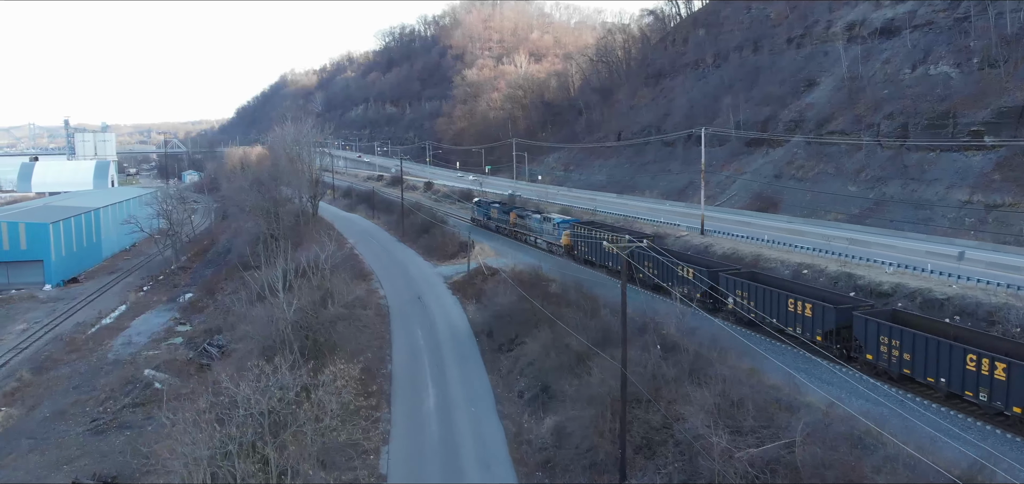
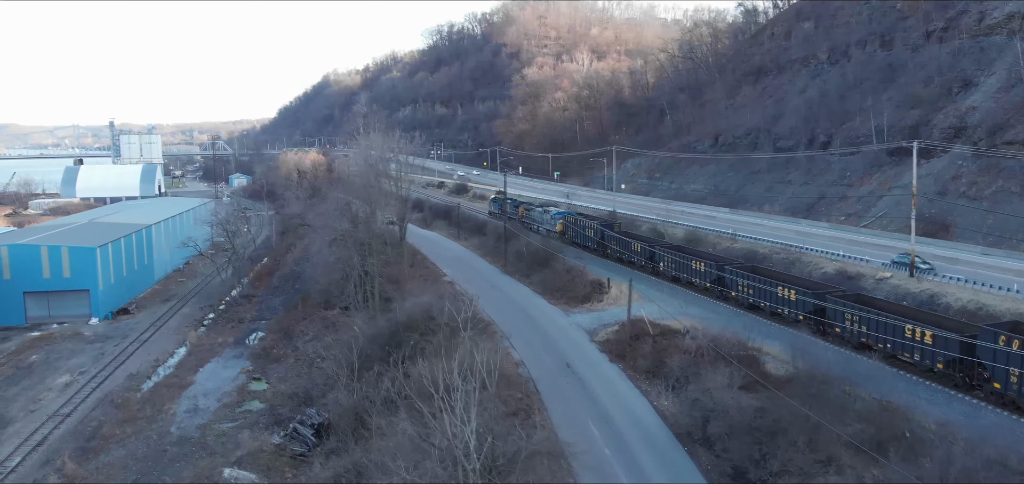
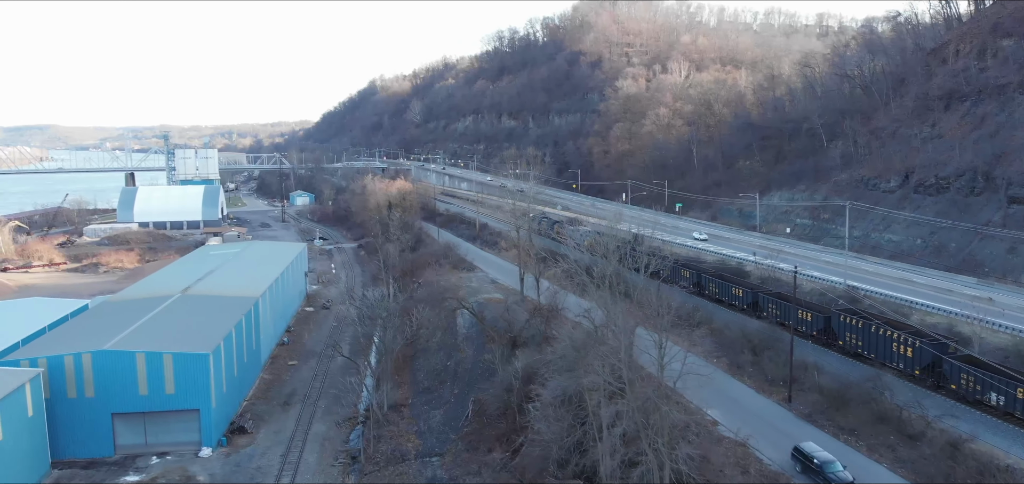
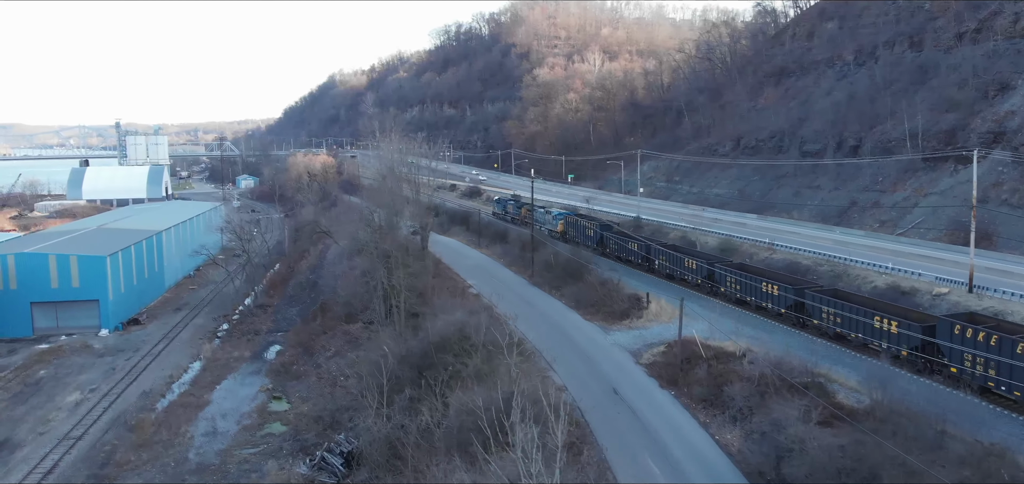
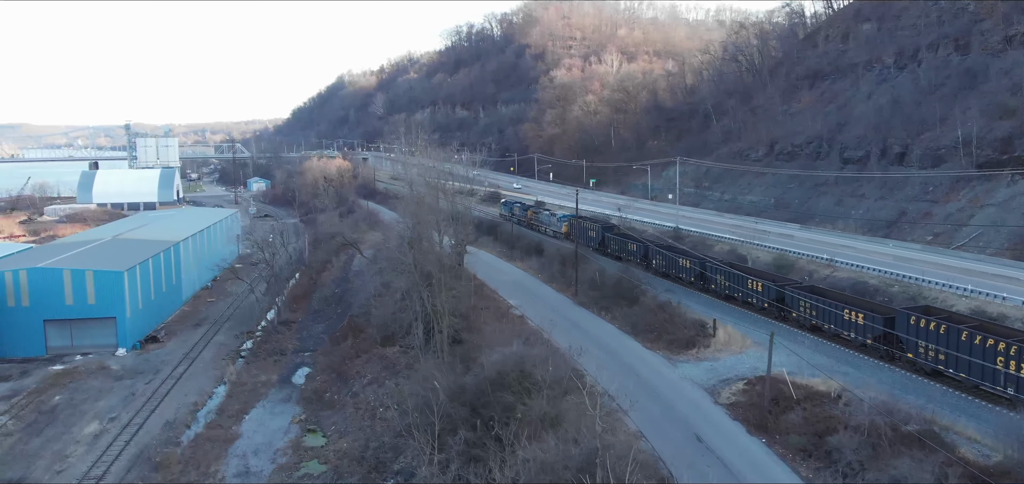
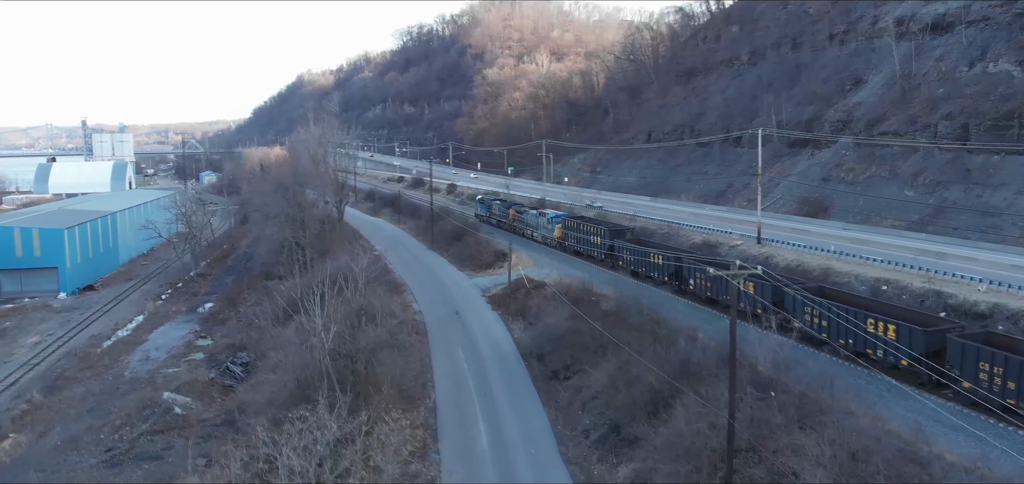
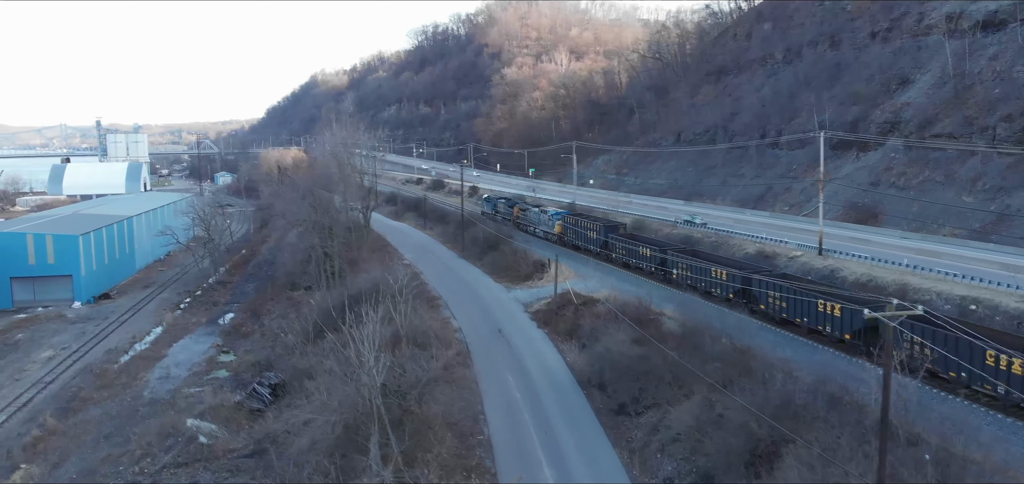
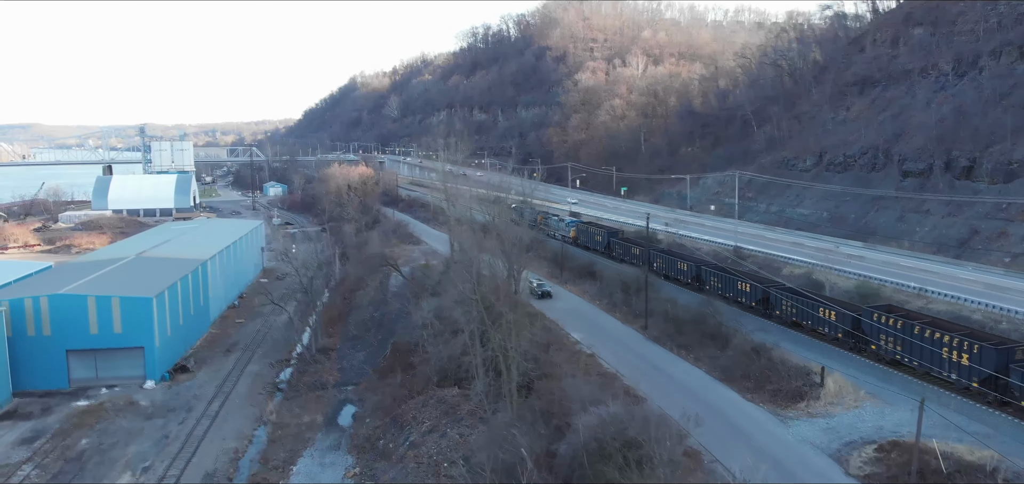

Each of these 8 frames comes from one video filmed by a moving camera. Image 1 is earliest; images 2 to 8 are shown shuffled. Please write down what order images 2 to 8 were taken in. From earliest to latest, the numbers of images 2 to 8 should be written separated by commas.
6, 7, 2, 4, 5, 8, 3
